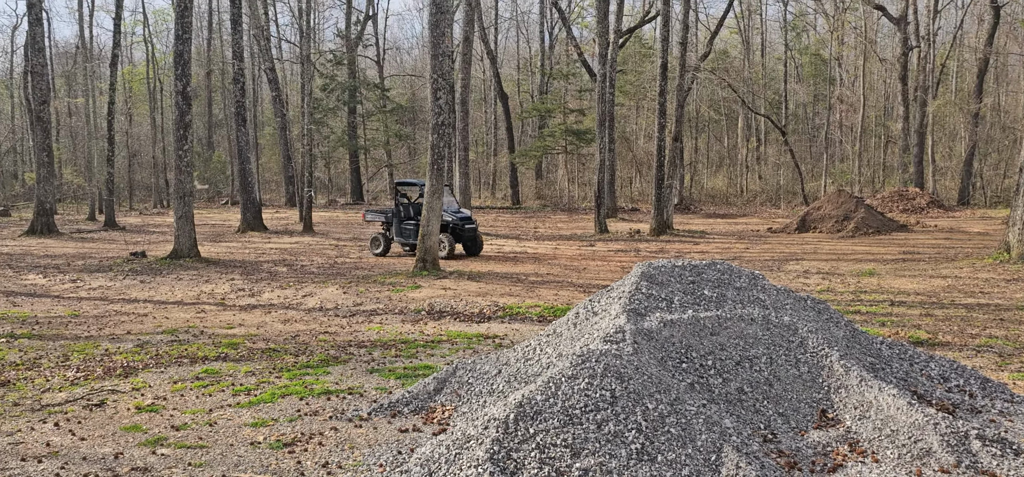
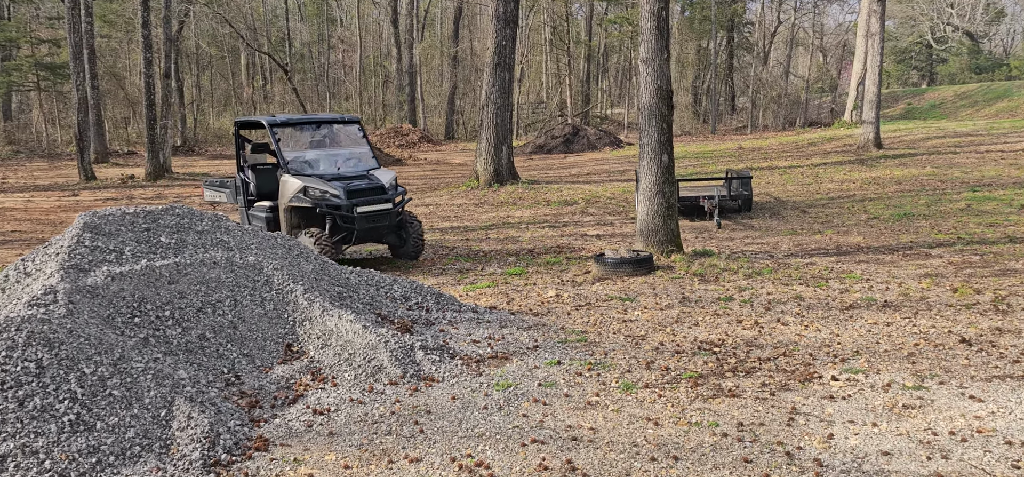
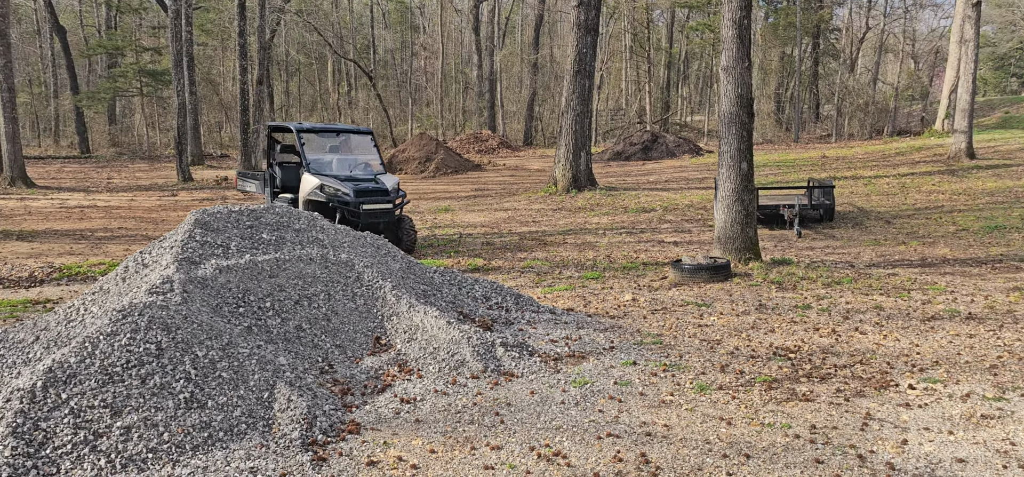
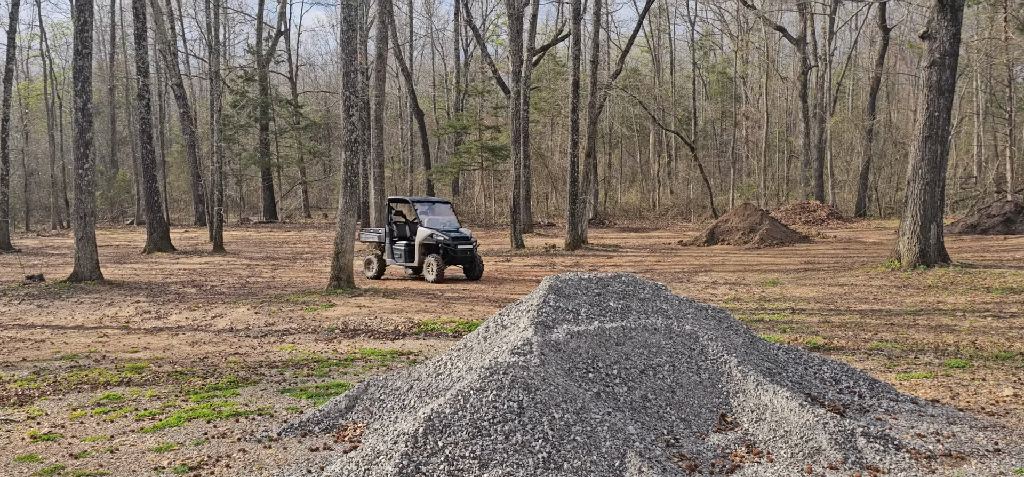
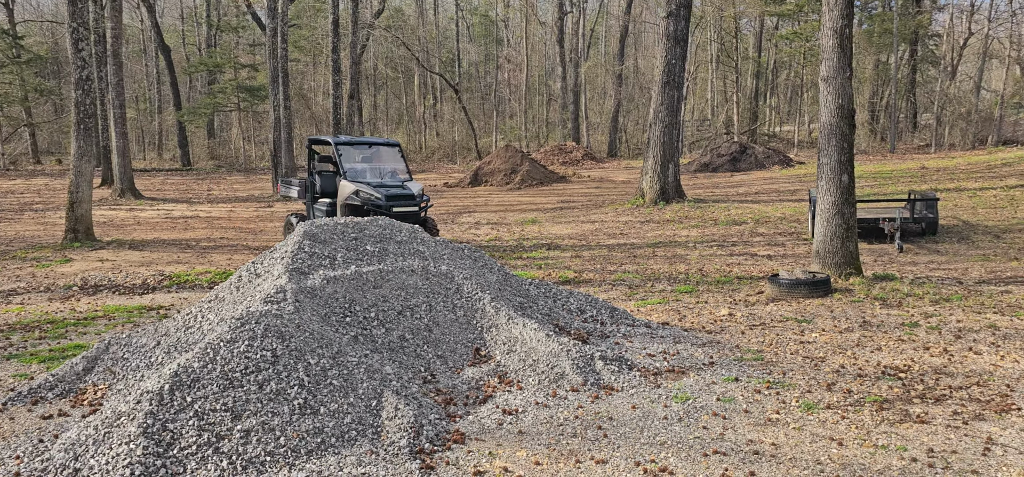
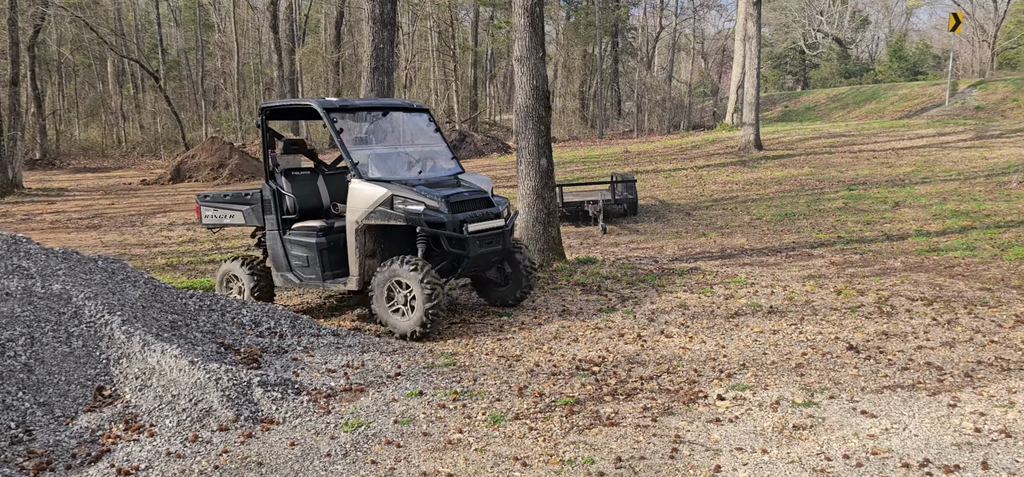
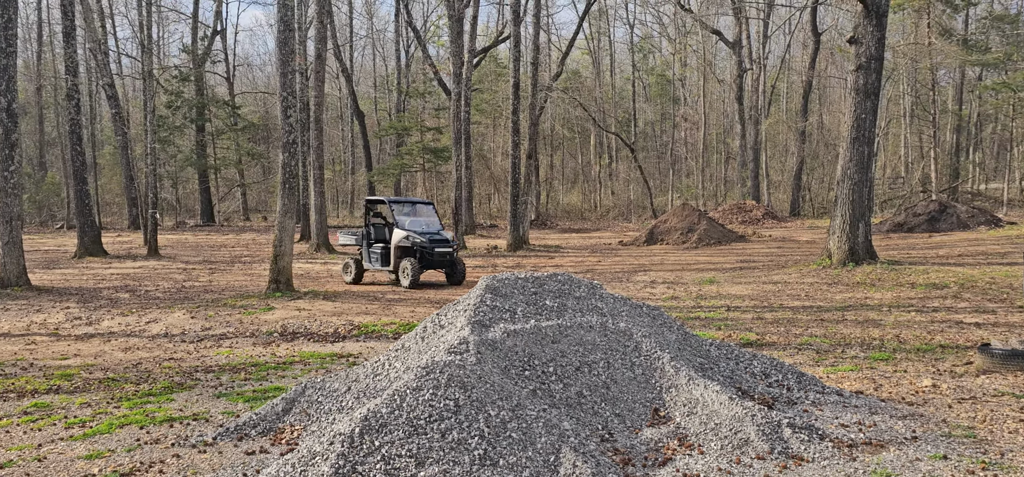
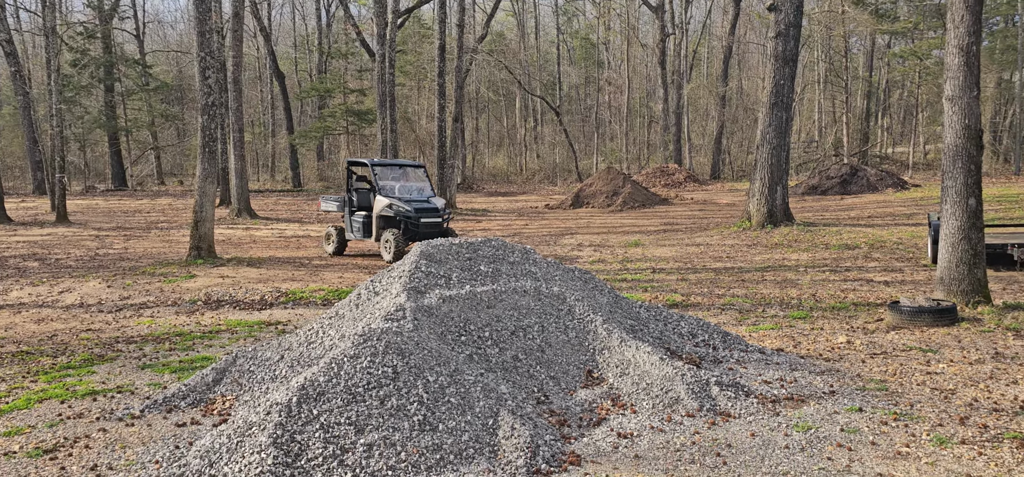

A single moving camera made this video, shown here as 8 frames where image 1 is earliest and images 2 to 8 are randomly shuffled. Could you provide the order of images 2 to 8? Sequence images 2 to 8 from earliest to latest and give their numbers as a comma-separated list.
4, 7, 8, 5, 3, 2, 6
